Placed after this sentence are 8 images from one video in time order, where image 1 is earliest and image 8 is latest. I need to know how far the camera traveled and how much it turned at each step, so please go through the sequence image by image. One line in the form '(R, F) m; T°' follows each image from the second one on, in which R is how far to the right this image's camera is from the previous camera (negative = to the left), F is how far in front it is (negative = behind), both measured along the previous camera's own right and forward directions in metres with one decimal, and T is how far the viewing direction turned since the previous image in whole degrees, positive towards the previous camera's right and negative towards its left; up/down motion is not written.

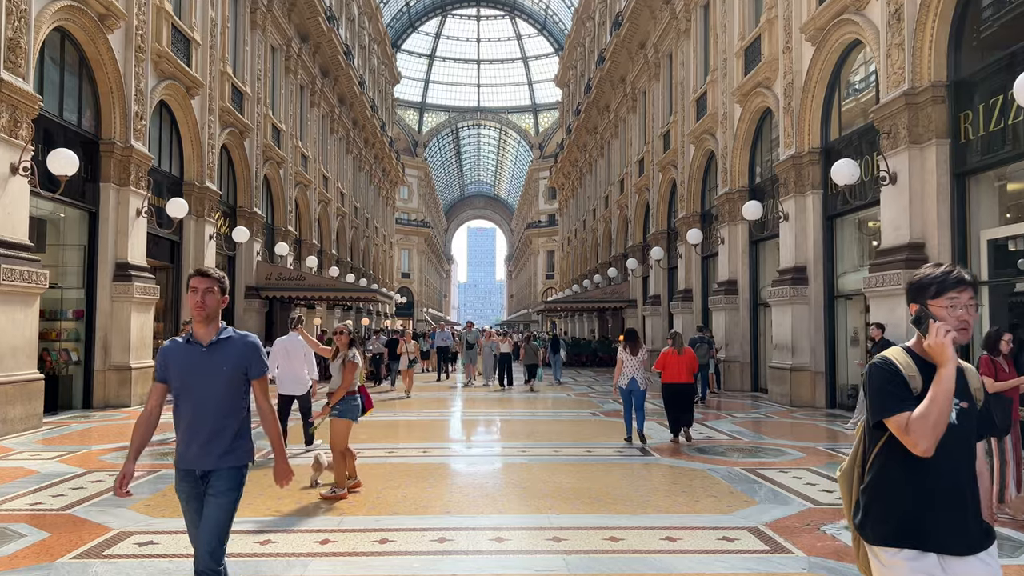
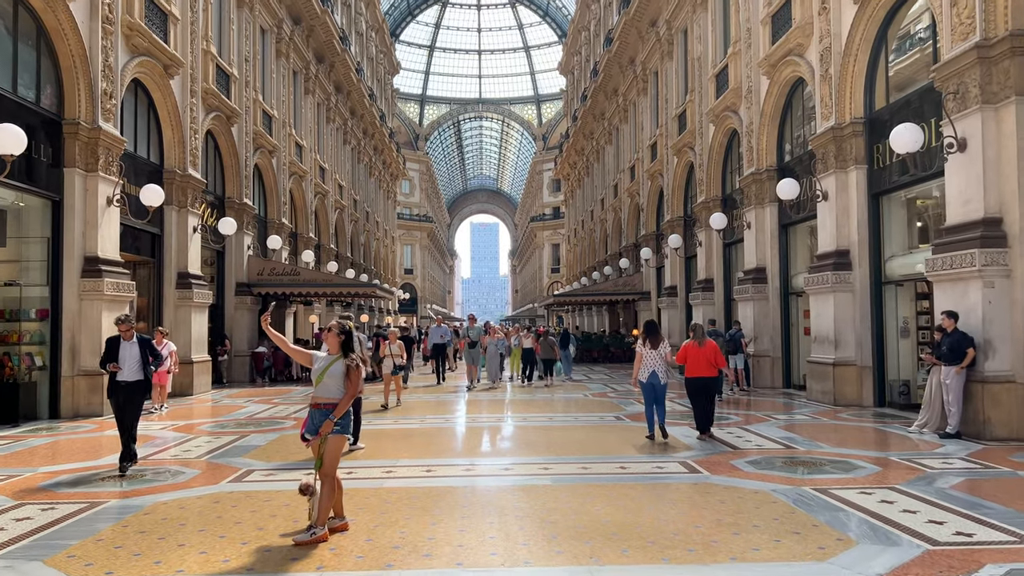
(-0.1, +1.3) m; 0°
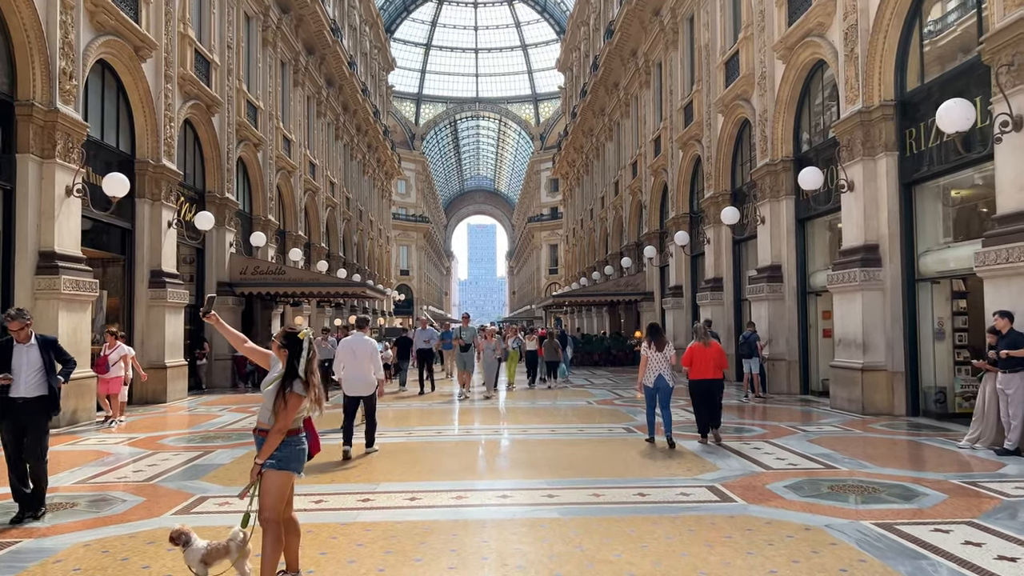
(0.0, +1.1) m; 0°
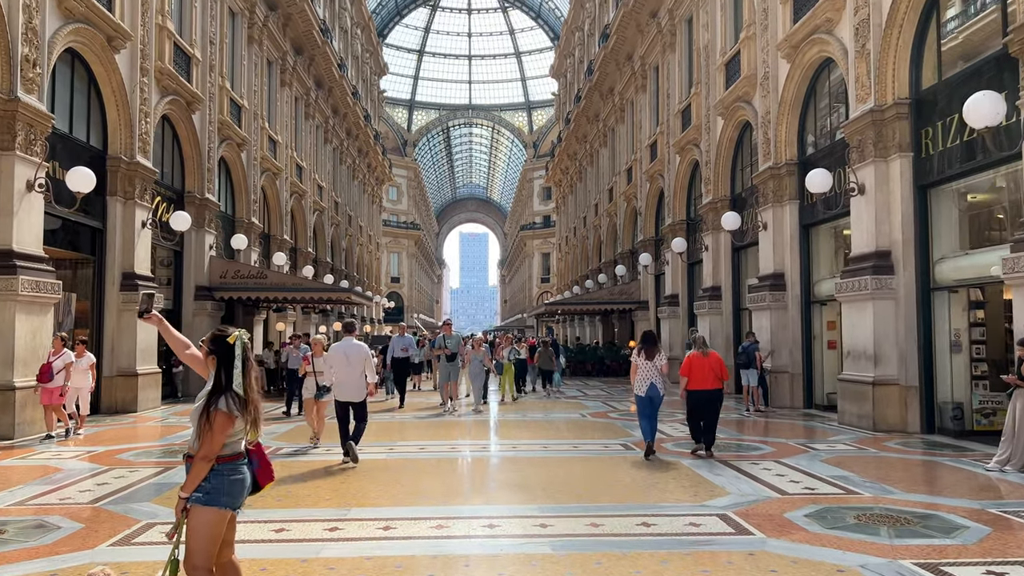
(0.0, +0.7) m; +1°
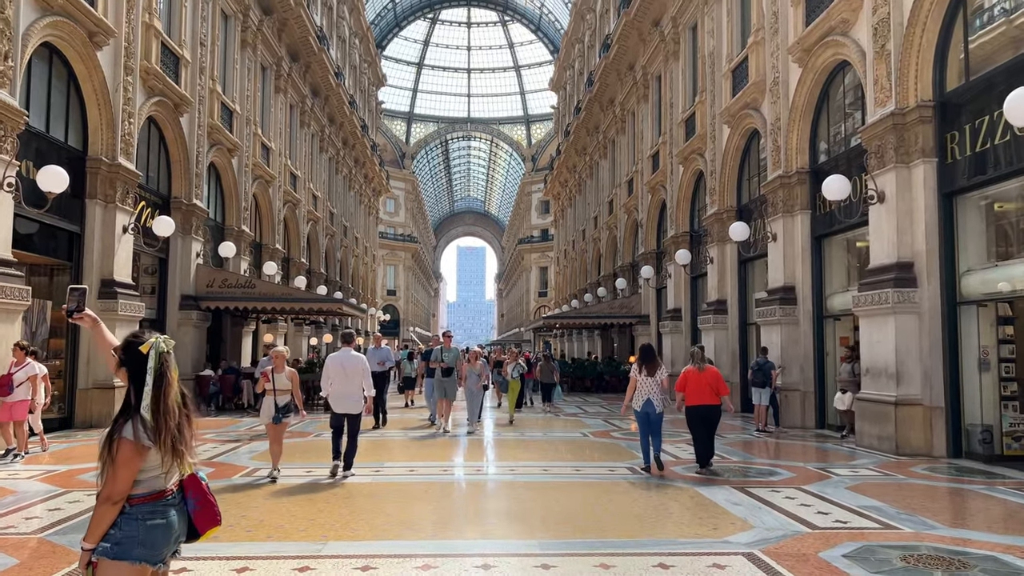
(0.0, +0.7) m; 0°
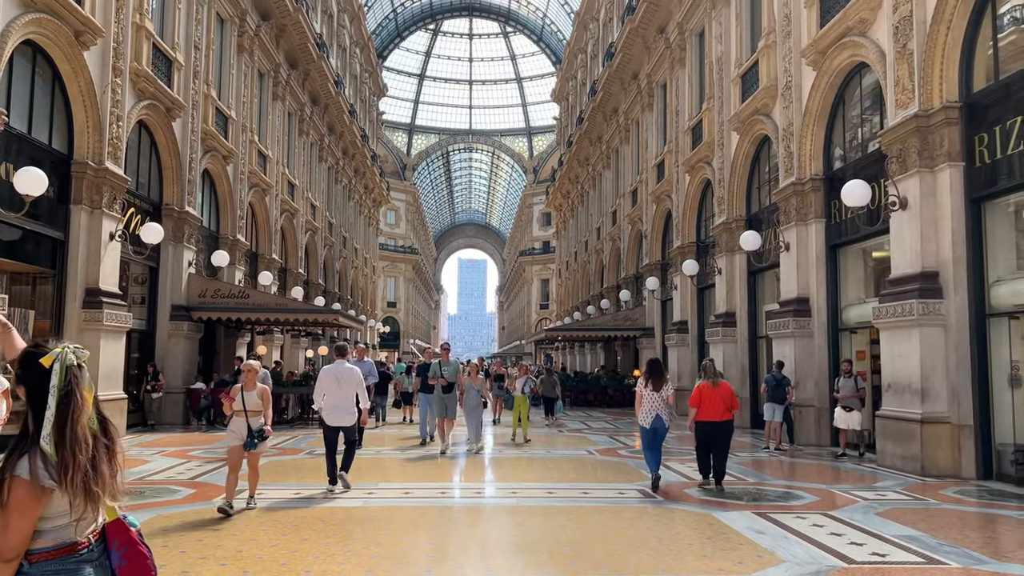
(0.0, +0.5) m; 0°
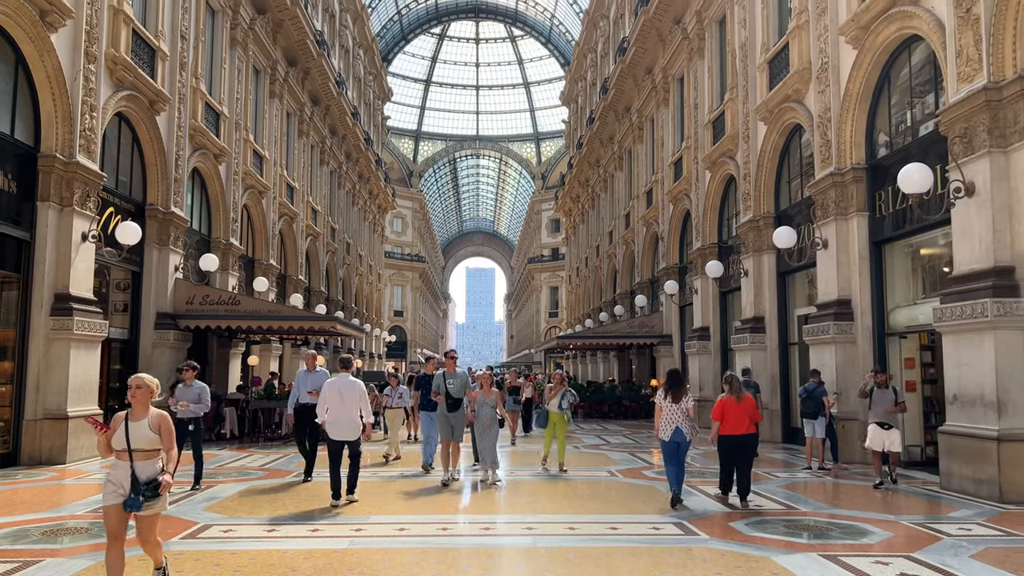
(0.0, +1.2) m; -1°
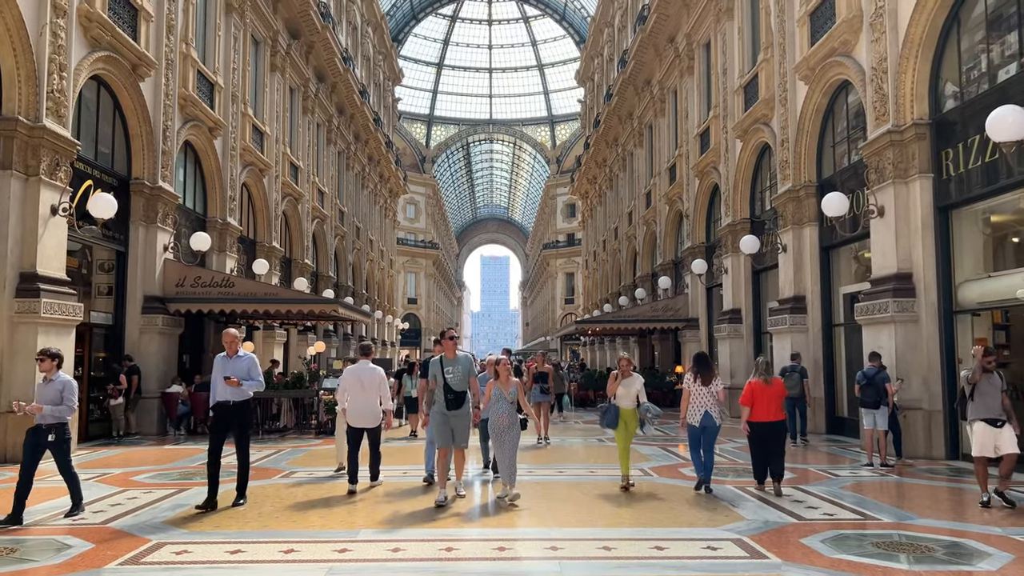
(0.0, +1.3) m; -1°
